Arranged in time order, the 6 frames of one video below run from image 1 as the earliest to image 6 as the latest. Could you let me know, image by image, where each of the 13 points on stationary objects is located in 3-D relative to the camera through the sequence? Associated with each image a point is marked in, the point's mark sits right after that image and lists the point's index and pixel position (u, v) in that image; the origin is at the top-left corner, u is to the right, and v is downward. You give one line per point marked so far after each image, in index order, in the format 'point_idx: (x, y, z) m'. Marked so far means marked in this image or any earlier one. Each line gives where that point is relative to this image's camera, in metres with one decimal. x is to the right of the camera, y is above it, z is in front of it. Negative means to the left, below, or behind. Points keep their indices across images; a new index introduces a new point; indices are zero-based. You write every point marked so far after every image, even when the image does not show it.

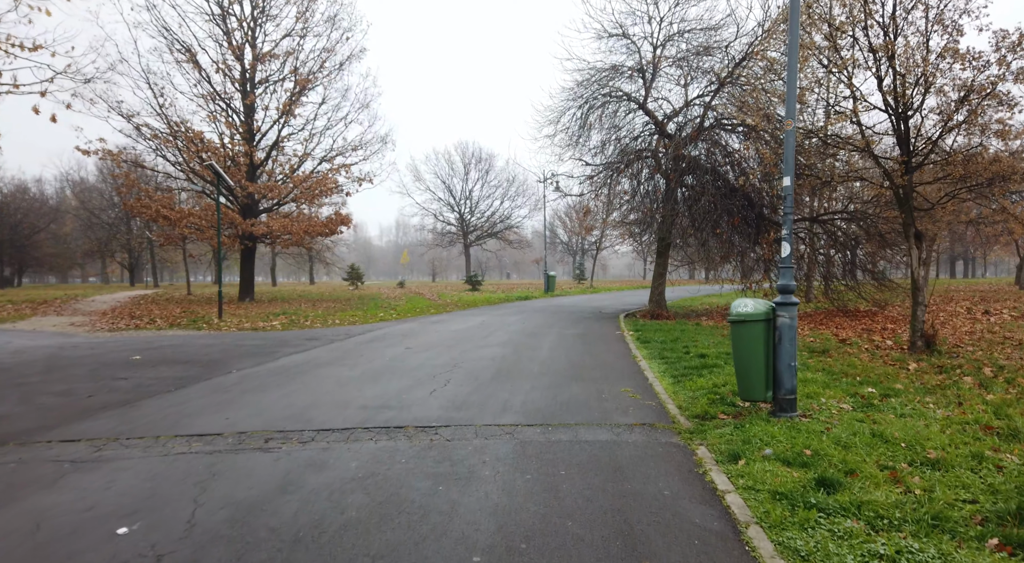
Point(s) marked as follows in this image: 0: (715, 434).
0: (+1.5, -1.1, +4.6) m
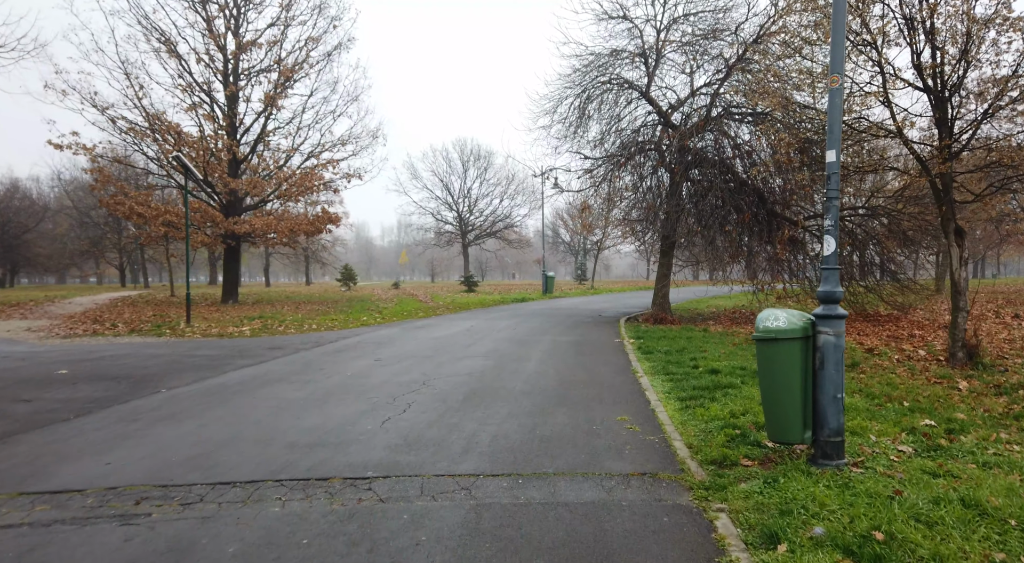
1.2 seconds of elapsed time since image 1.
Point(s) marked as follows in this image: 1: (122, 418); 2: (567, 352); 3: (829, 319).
0: (+1.3, -1.2, +3.5) m
1: (-3.4, -1.2, +5.4) m
2: (+0.8, -1.1, +9.4) m
3: (+2.0, -0.2, +3.8) m
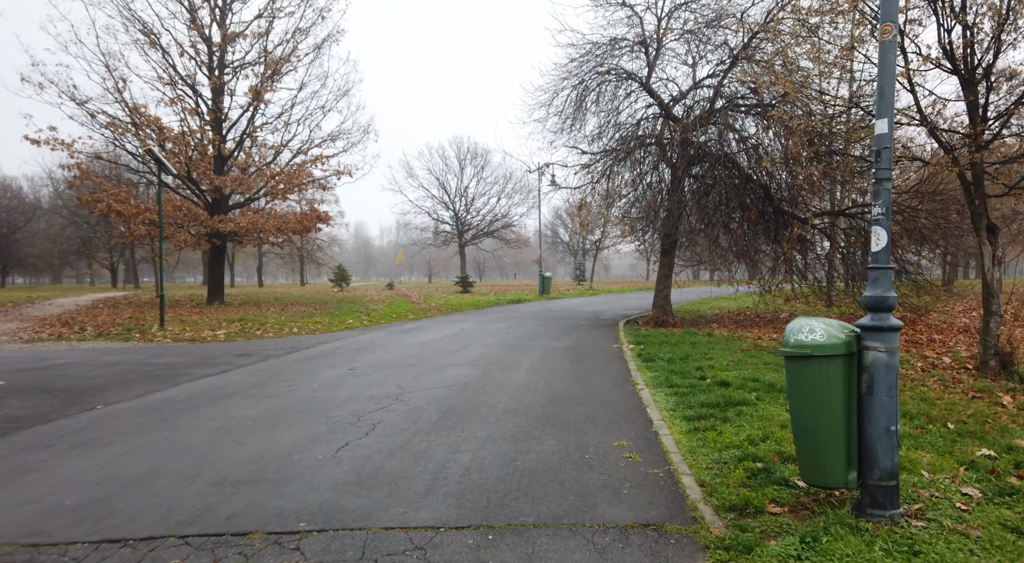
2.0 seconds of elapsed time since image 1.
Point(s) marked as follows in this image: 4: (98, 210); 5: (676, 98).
0: (+1.1, -1.2, +2.7) m
1: (-3.6, -1.2, +4.6) m
2: (+0.7, -1.1, +8.6) m
3: (+1.8, -0.2, +3.0) m
4: (-13.0, +2.3, +19.4) m
5: (+4.1, +4.6, +15.5) m
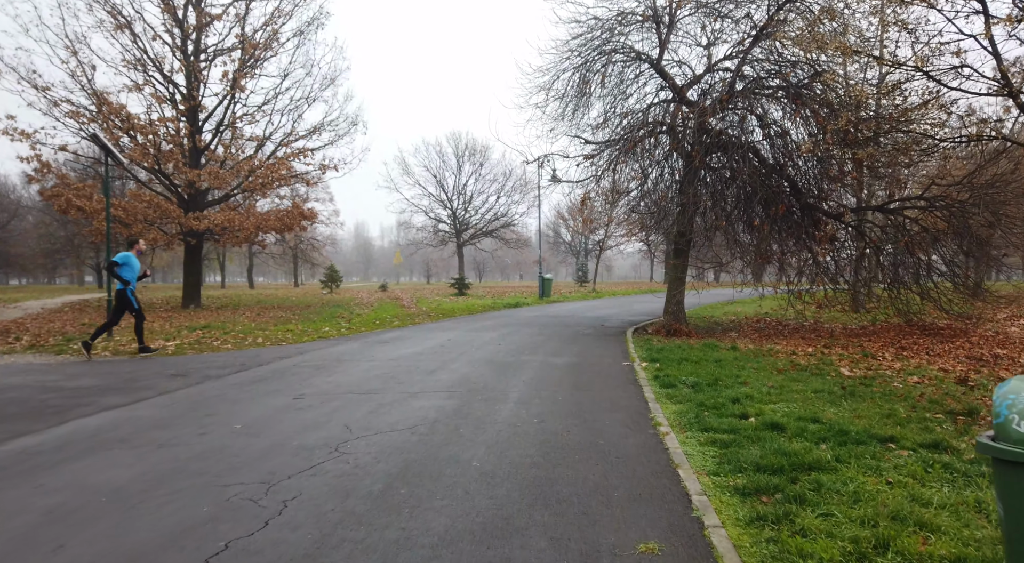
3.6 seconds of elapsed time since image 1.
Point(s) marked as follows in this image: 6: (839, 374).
0: (+1.0, -1.3, +1.1) m
1: (-3.7, -1.3, +3.0) m
2: (+0.5, -1.2, +7.0) m
3: (+1.7, -0.3, +1.4) m
4: (-13.1, +2.2, +17.8) m
5: (+4.0, +4.5, +13.9) m
6: (+4.0, -1.1, +7.5) m
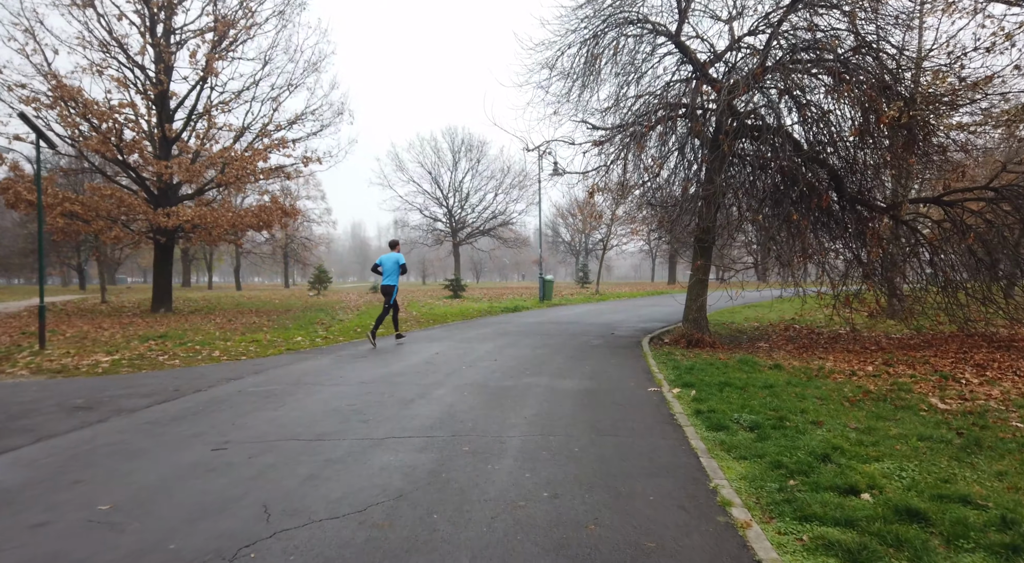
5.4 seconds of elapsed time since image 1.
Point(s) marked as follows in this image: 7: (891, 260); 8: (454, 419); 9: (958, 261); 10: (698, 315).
0: (+1.0, -1.3, -0.6) m
1: (-3.7, -1.3, +1.3) m
2: (+0.5, -1.2, +5.3) m
3: (+1.7, -0.4, -0.2) m
4: (-13.1, +2.1, +16.1) m
5: (+4.0, +4.5, +12.2) m
6: (+4.0, -1.2, +5.8) m
7: (+6.8, +0.4, +11.1) m
8: (-0.5, -1.2, +5.5) m
9: (+7.9, +0.4, +10.9) m
10: (+3.7, -0.7, +12.1) m
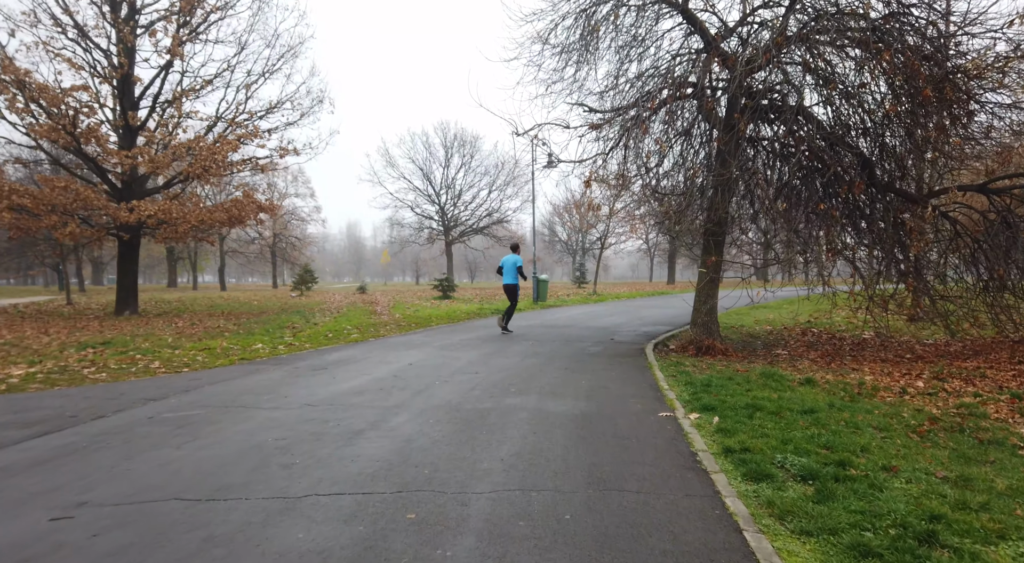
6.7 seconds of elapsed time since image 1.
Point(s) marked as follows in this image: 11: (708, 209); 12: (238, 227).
0: (+0.8, -1.3, -1.9) m
1: (-3.9, -1.3, 0.0) m
2: (+0.3, -1.2, +4.0) m
3: (+1.5, -0.4, -1.6) m
4: (-13.4, +2.1, +14.7) m
5: (+3.8, +4.5, +10.9) m
6: (+3.8, -1.2, +4.5) m
7: (+6.5, +0.4, +9.8) m
8: (-0.7, -1.2, +4.1) m
9: (+7.6, +0.4, +9.6) m
10: (+3.4, -0.6, +10.8) m
11: (+3.3, +1.2, +10.1) m
12: (-8.2, +1.6, +18.7) m
